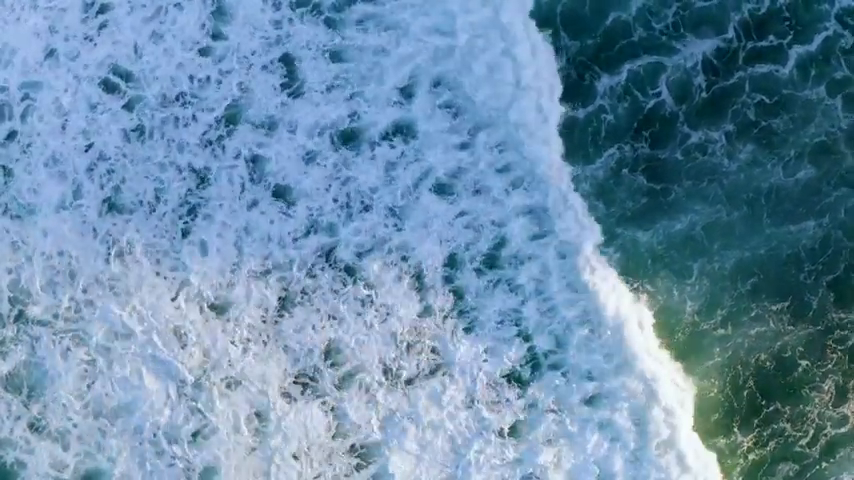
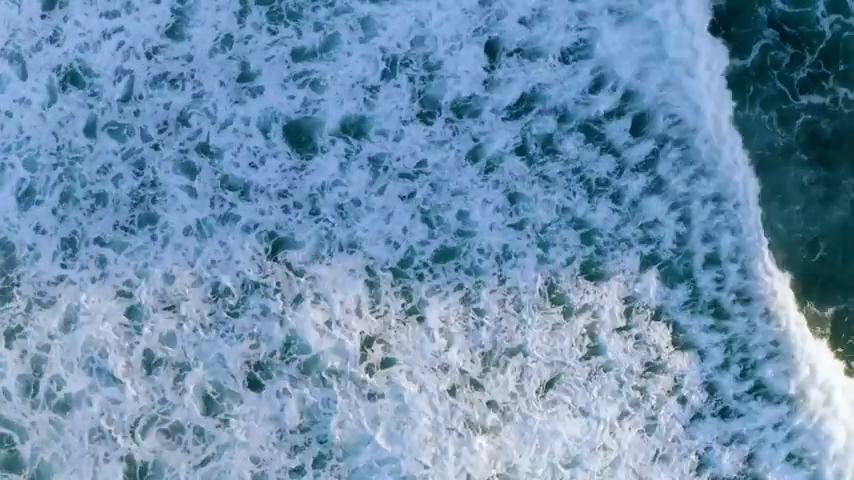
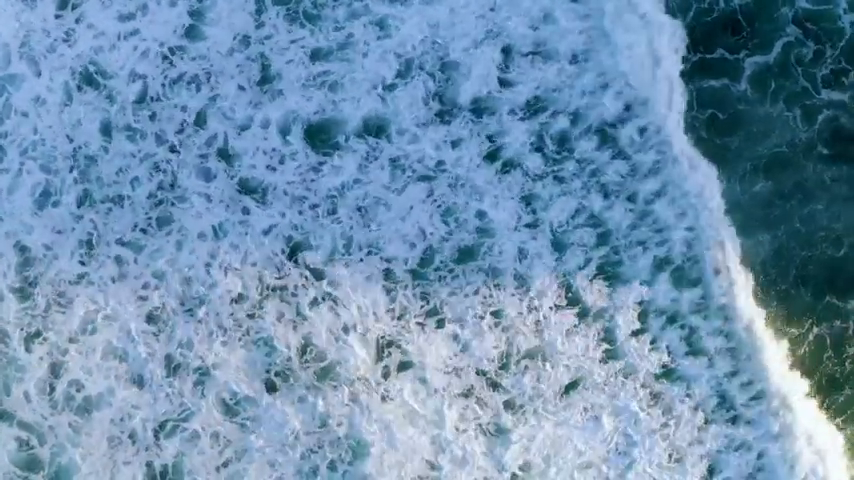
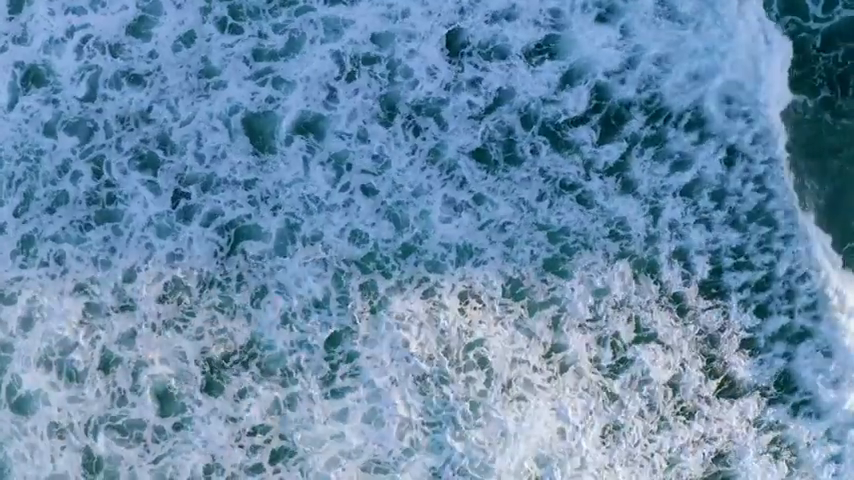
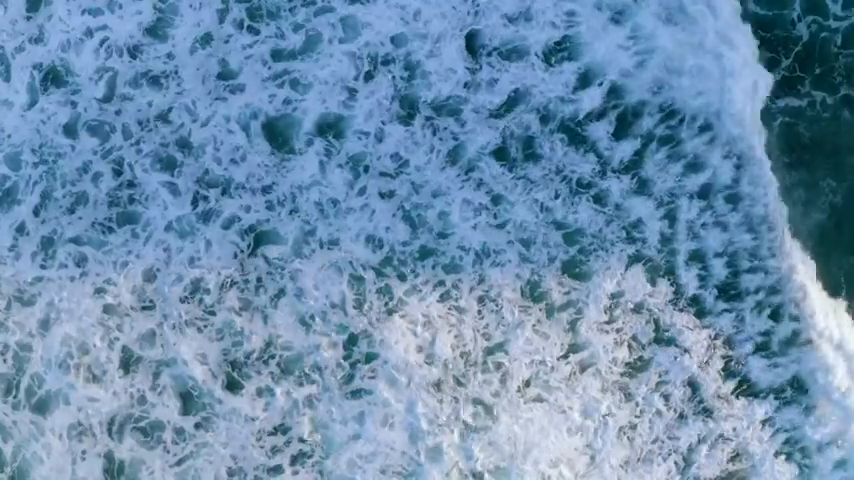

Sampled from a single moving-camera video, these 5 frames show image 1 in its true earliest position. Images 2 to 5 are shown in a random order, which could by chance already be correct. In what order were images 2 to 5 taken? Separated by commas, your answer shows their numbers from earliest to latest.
3, 2, 5, 4
